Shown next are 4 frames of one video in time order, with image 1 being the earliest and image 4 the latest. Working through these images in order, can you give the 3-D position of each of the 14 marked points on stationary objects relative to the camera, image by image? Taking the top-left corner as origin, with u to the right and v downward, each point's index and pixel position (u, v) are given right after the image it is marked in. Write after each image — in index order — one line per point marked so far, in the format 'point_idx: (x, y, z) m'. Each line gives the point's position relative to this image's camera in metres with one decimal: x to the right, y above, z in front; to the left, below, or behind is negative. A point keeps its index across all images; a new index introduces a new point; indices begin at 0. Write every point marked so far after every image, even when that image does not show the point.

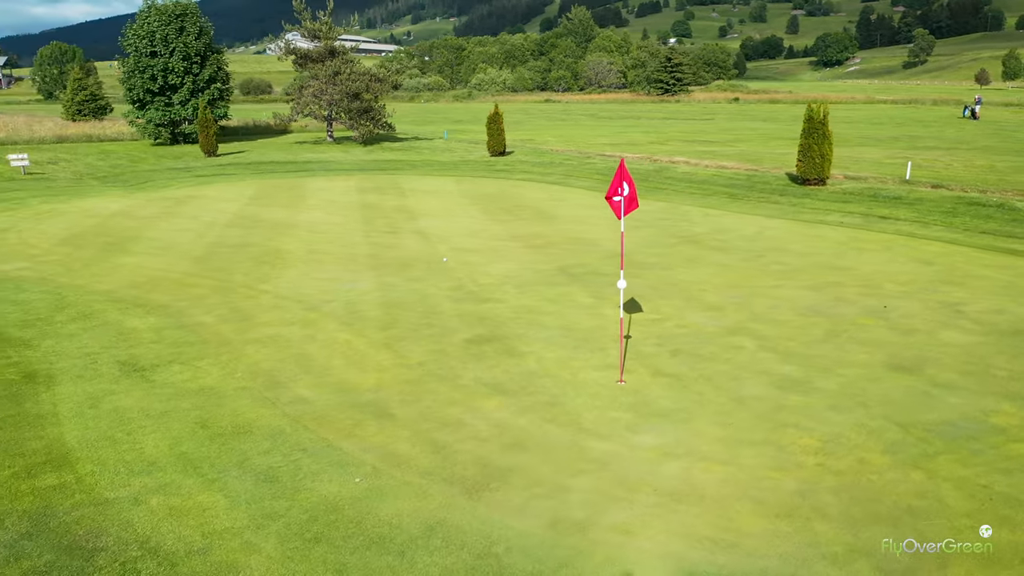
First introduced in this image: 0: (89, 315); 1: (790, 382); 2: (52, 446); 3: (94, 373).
0: (-7.0, -0.4, +13.7) m
1: (+3.5, -1.2, +10.5) m
2: (-4.8, -1.6, +8.6) m
3: (-5.6, -1.1, +11.0) m
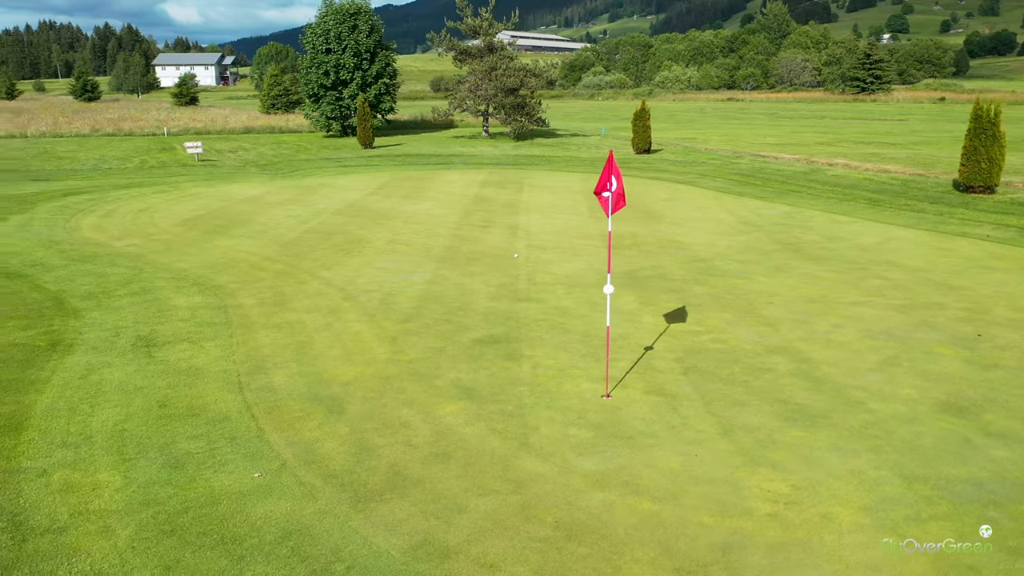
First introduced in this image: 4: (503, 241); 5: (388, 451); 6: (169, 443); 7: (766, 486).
0: (-6.4, 0.0, +14.4) m
1: (+3.2, -1.4, +9.1) m
2: (-5.4, -1.3, +9.0) m
3: (-5.6, -0.8, +11.5) m
4: (-0.2, +1.1, +19.5) m
5: (-1.2, -1.6, +8.1) m
6: (-3.4, -1.5, +8.2) m
7: (+2.3, -1.8, +7.4) m
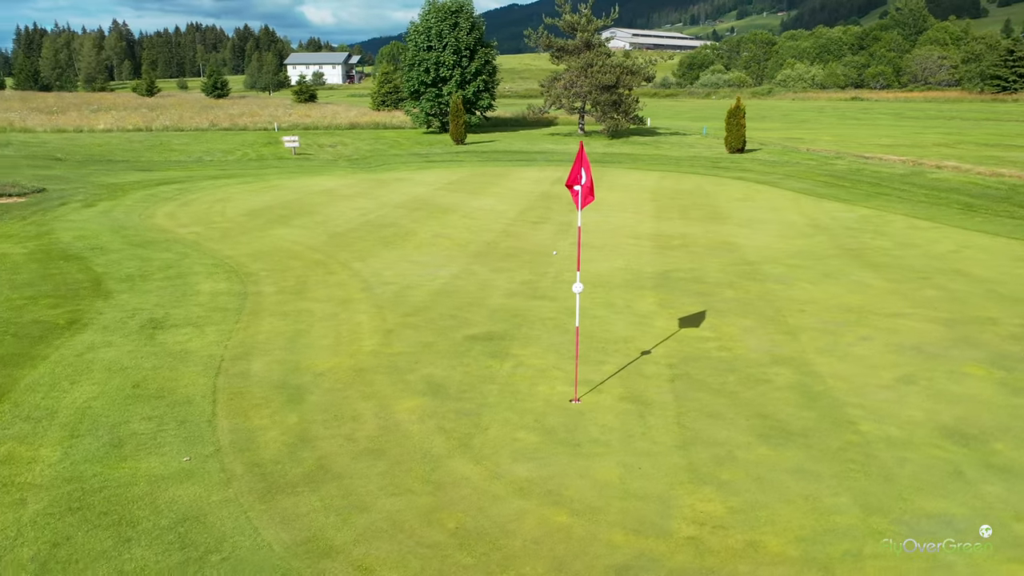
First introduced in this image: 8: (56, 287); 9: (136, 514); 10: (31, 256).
0: (-6.0, +0.2, +15.0) m
1: (+2.7, -1.4, +8.3) m
2: (-5.8, -1.1, +9.5) m
3: (-5.6, -0.5, +11.9) m
4: (+0.8, +1.2, +19.1) m
5: (-1.8, -1.5, +7.9) m
6: (-4.0, -1.4, +8.4) m
7: (+1.6, -1.8, +6.8) m
8: (-7.8, 0.0, +14.1) m
9: (-3.0, -1.8, +6.6) m
10: (-9.7, +0.6, +16.7) m
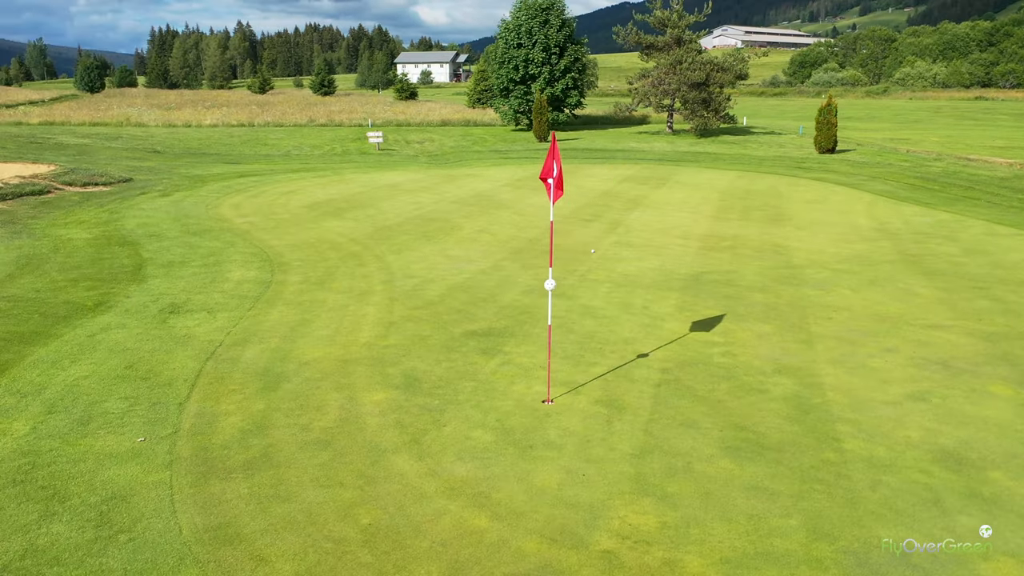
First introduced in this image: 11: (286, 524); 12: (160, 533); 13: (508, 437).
0: (-5.5, +0.5, +15.4) m
1: (+2.2, -1.5, +7.8) m
2: (-6.0, -0.9, +9.9) m
3: (-5.5, -0.3, +12.4) m
4: (+1.8, +1.2, +18.7) m
5: (-2.2, -1.4, +8.0) m
6: (-4.3, -1.2, +8.7) m
7: (+0.9, -1.8, +6.4) m
8: (-7.4, +0.3, +14.8) m
9: (-3.6, -1.6, +6.8) m
10: (-8.9, +1.0, +17.7) m
11: (-1.7, -1.8, +6.3) m
12: (-2.6, -1.8, +6.1) m
13: (0.0, -1.4, +7.9) m
